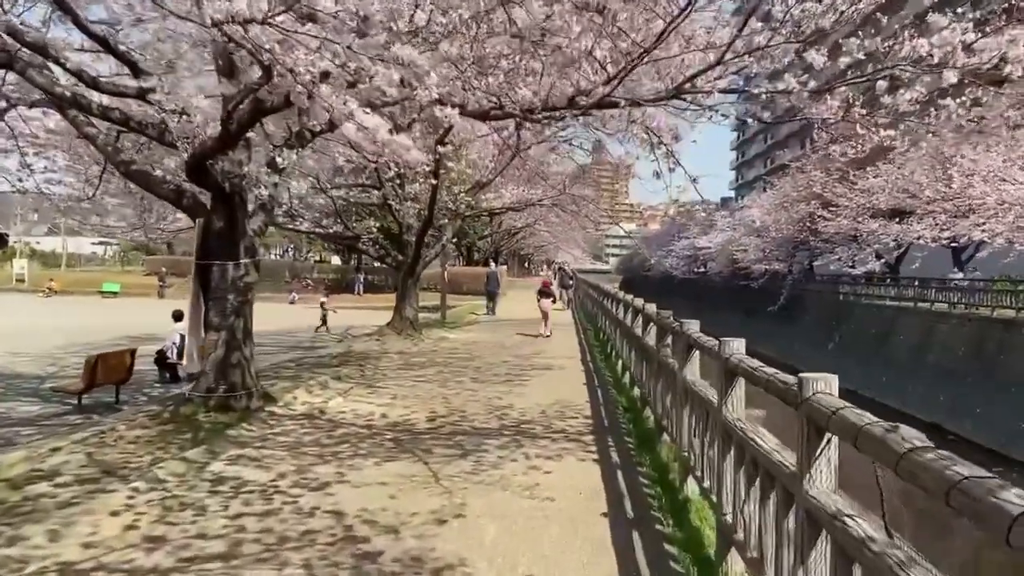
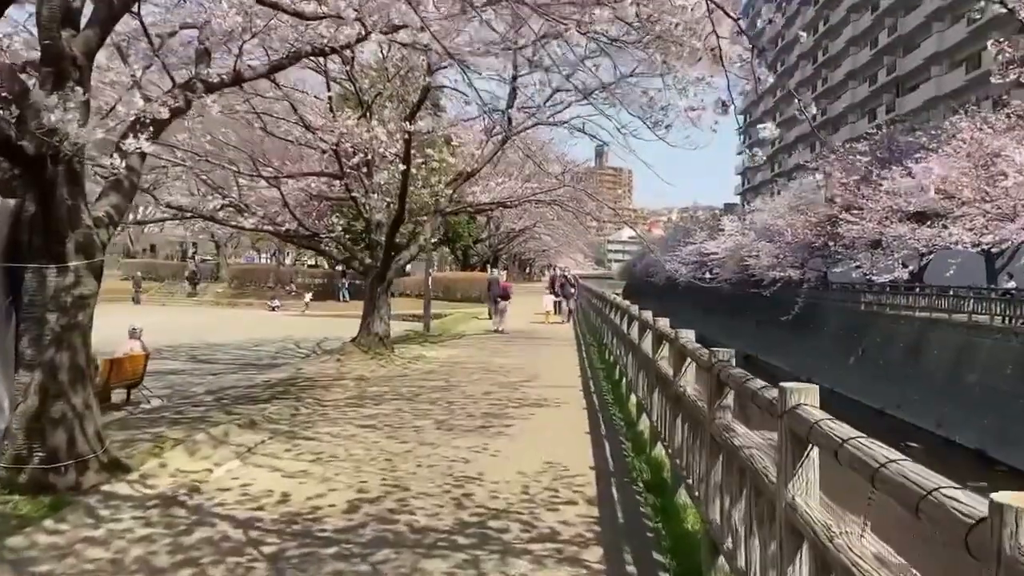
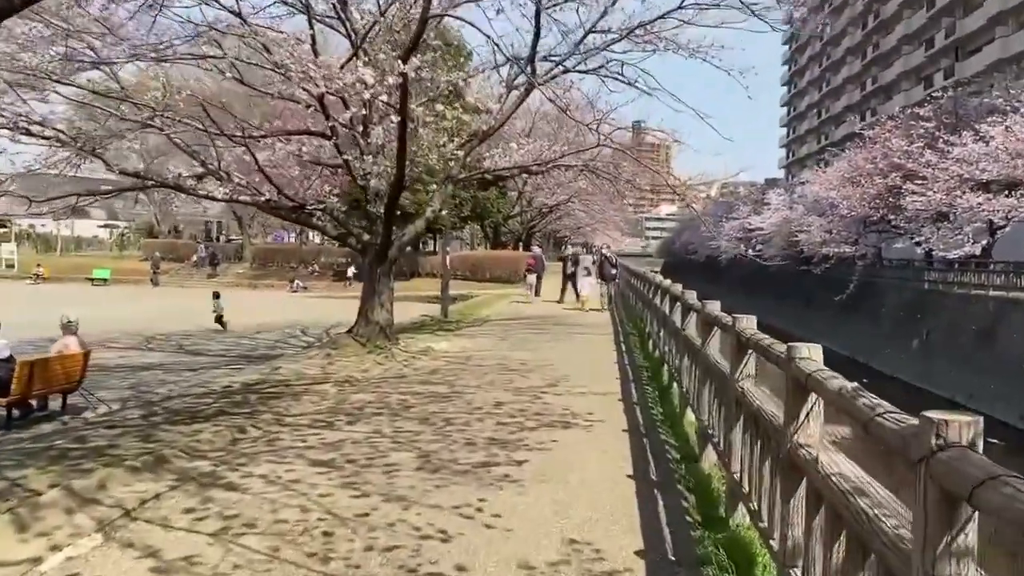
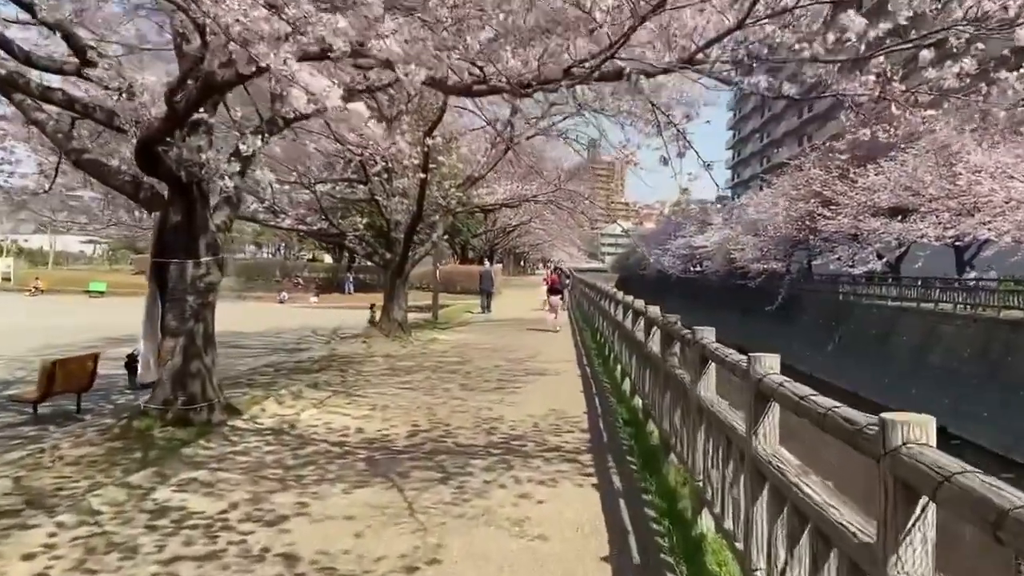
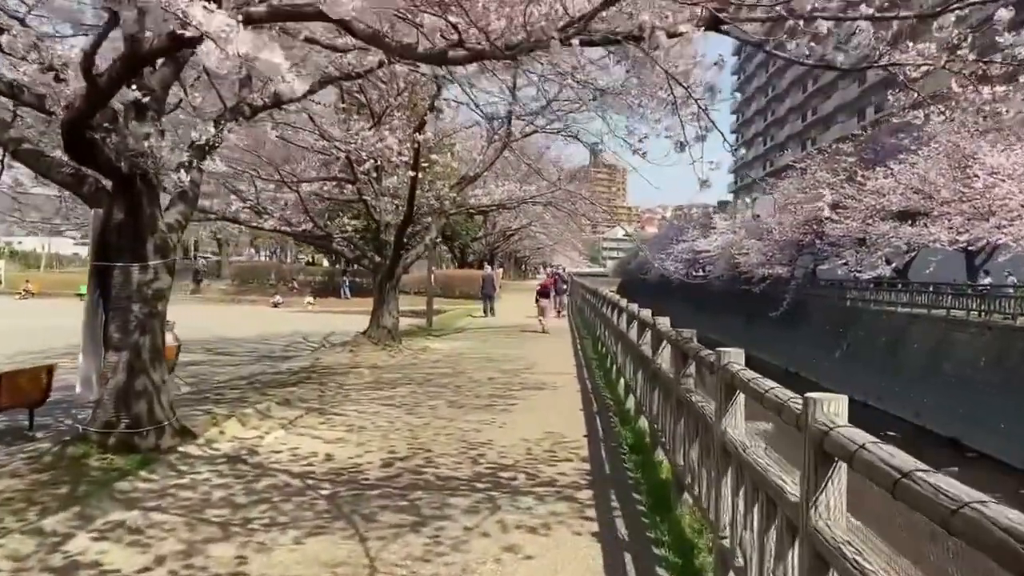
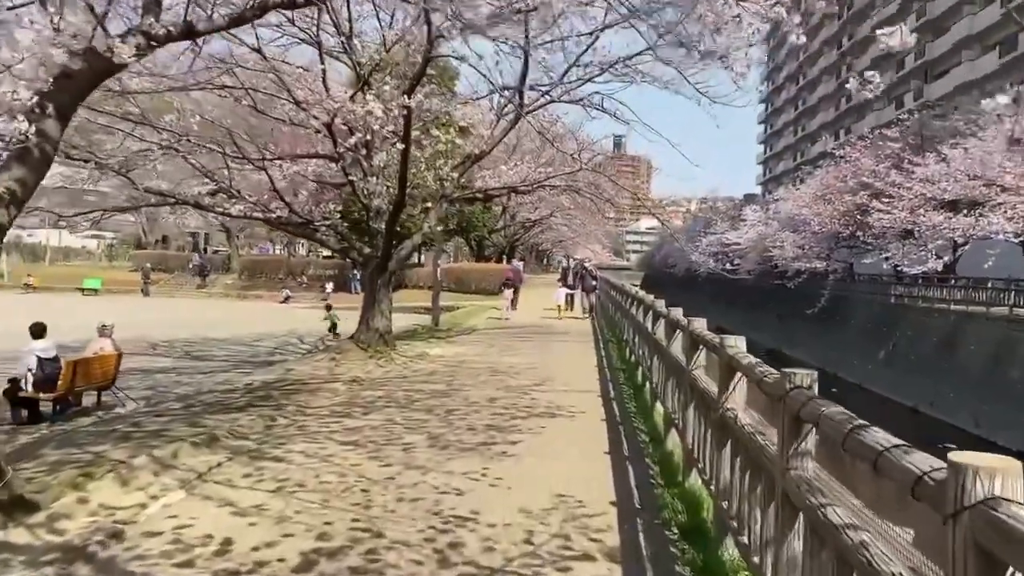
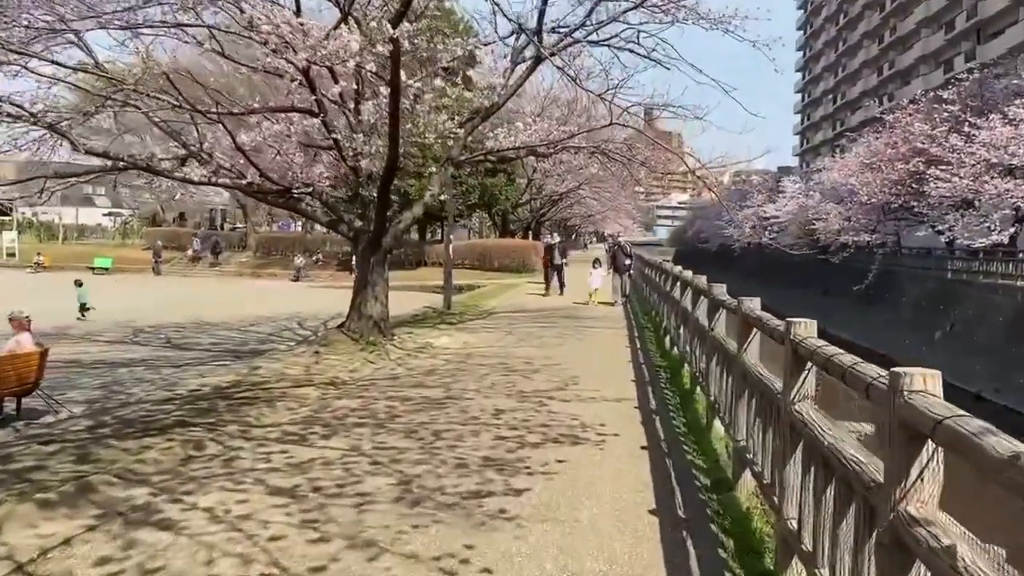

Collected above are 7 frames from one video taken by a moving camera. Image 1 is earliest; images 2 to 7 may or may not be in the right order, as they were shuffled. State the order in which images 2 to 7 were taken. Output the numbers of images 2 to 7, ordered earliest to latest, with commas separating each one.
4, 5, 2, 6, 3, 7
